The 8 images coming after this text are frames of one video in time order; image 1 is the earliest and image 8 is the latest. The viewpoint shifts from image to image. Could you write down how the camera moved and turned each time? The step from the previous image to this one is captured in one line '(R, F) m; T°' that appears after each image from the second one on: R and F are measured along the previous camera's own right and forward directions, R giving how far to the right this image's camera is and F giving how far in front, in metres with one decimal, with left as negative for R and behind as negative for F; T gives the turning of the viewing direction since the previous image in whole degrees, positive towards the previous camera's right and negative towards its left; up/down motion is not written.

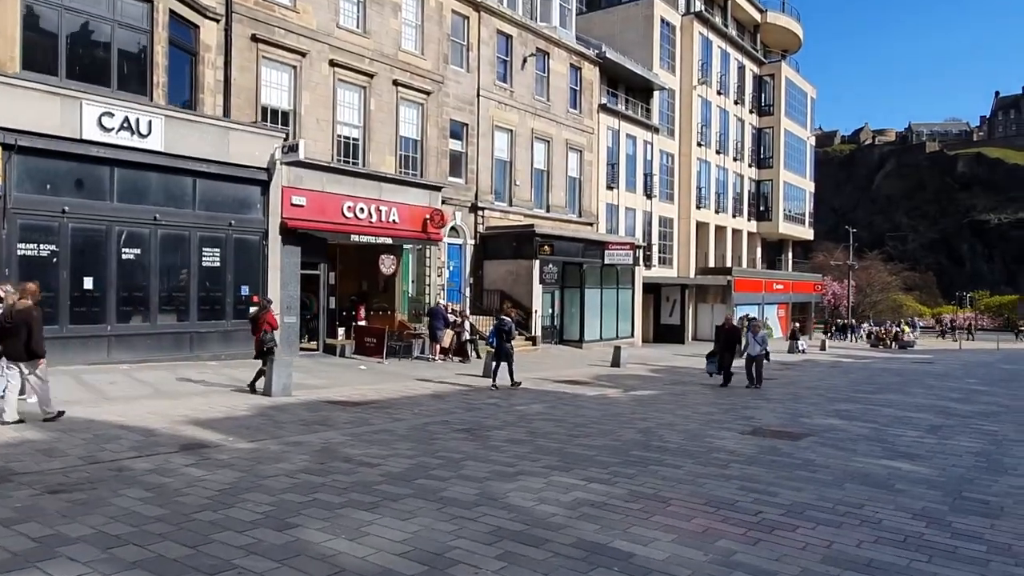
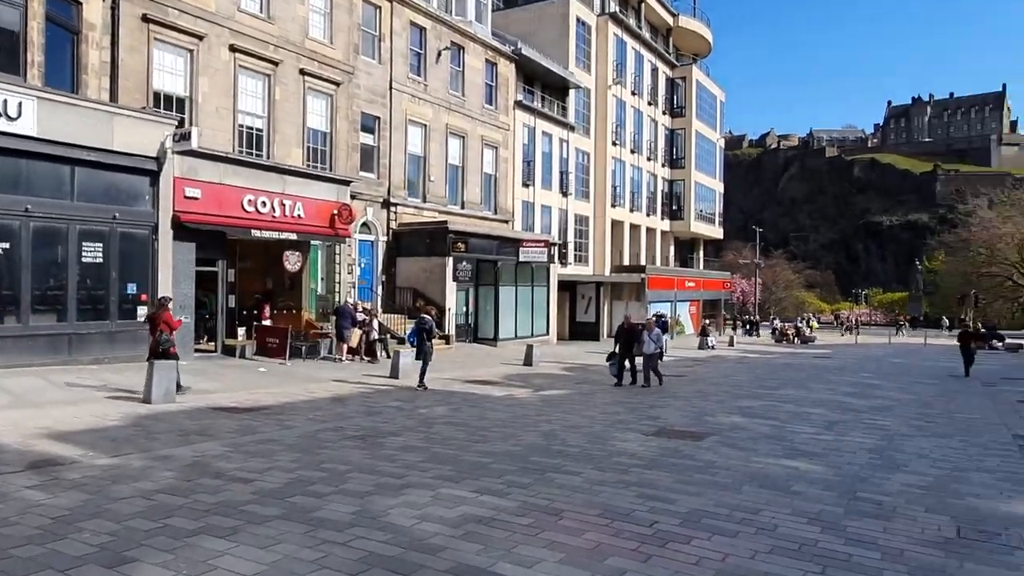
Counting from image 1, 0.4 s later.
(+0.3, +0.4) m; +6°
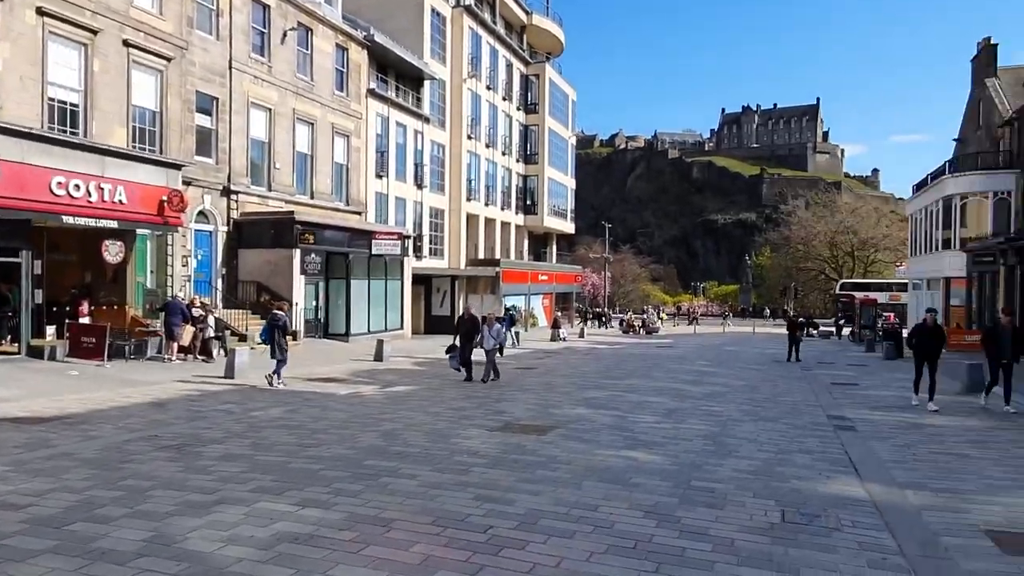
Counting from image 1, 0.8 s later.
(+0.2, +0.4) m; +11°
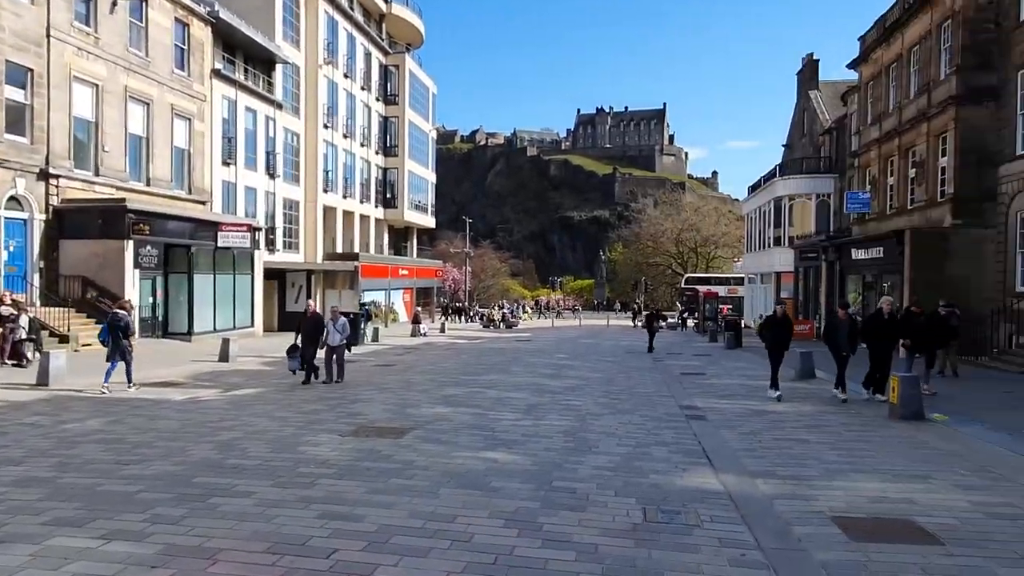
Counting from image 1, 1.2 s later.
(+0.1, +0.4) m; +11°
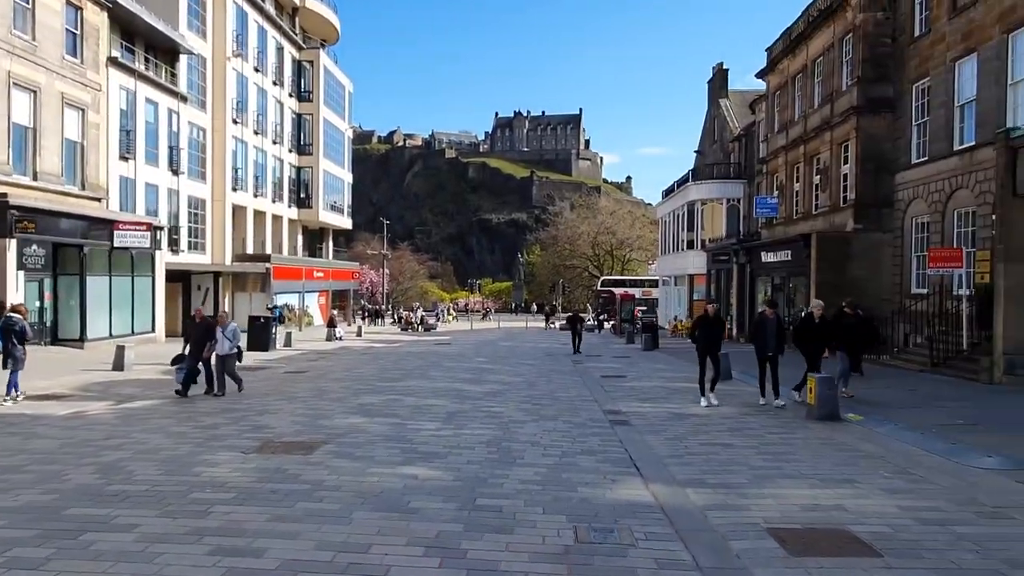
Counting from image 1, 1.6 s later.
(0.0, +0.4) m; +7°
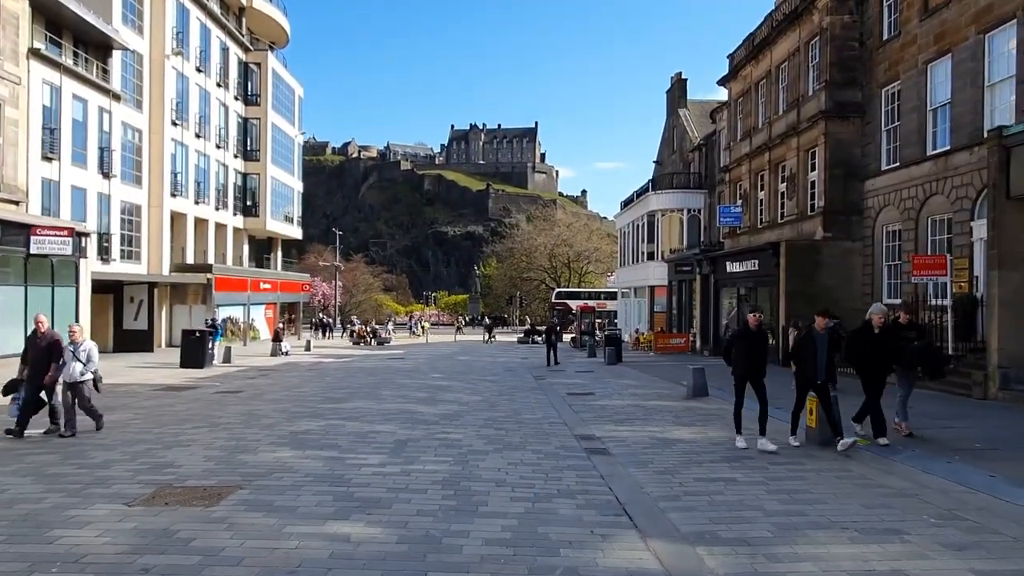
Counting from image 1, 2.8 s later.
(0.0, +1.4) m; +3°
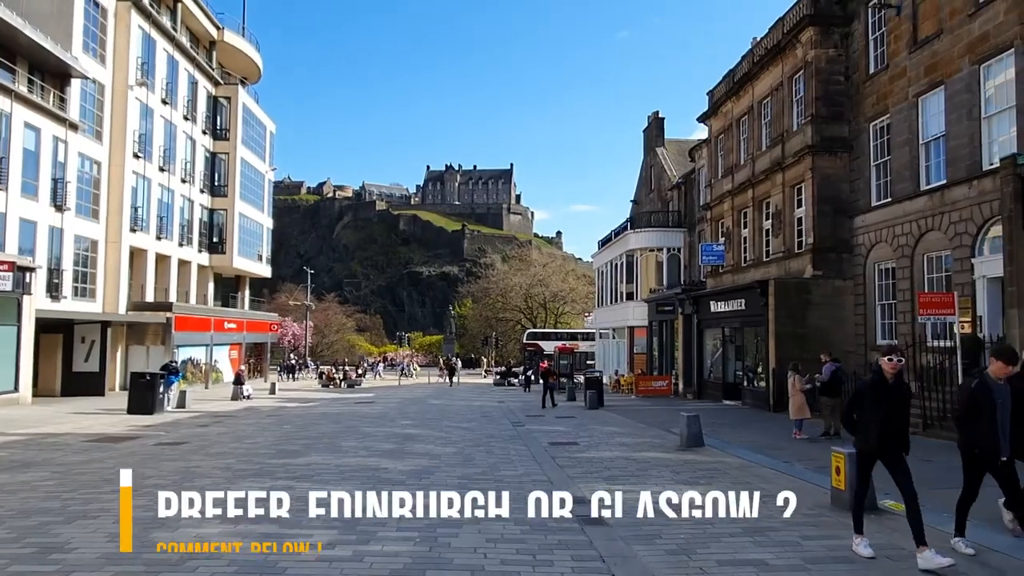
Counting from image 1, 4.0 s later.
(0.0, +1.3) m; +2°
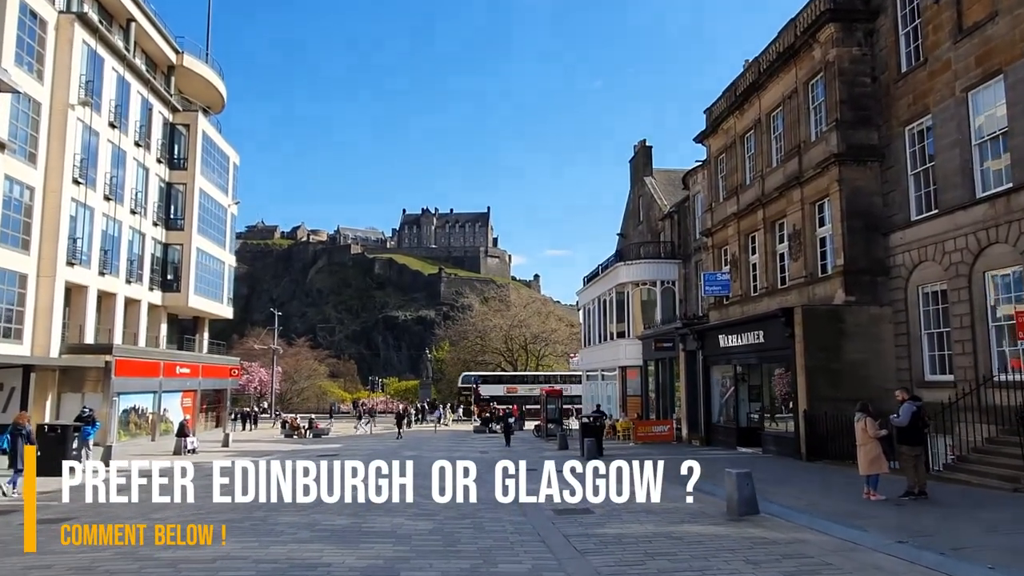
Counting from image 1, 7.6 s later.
(-0.2, +3.1) m; +2°
